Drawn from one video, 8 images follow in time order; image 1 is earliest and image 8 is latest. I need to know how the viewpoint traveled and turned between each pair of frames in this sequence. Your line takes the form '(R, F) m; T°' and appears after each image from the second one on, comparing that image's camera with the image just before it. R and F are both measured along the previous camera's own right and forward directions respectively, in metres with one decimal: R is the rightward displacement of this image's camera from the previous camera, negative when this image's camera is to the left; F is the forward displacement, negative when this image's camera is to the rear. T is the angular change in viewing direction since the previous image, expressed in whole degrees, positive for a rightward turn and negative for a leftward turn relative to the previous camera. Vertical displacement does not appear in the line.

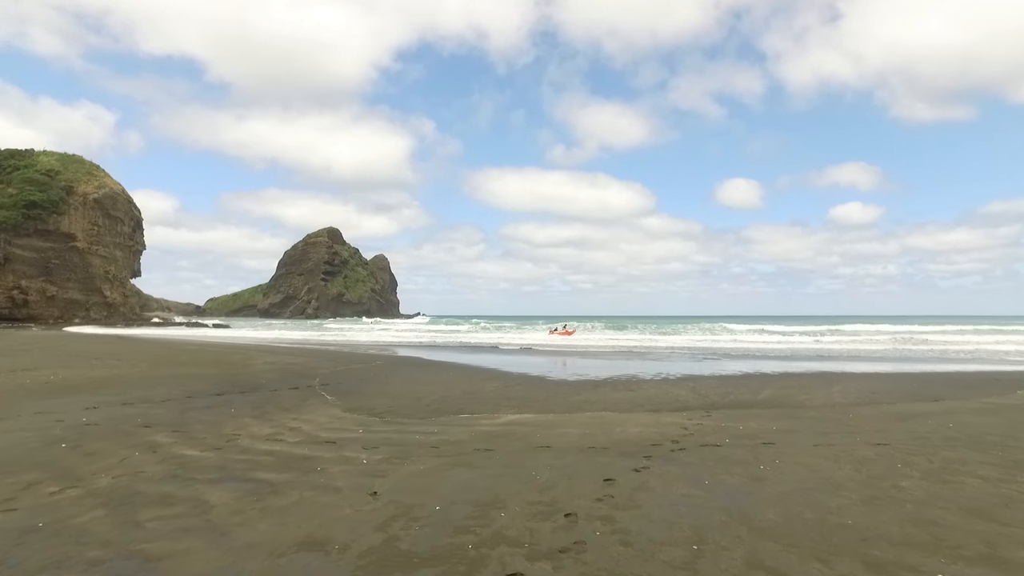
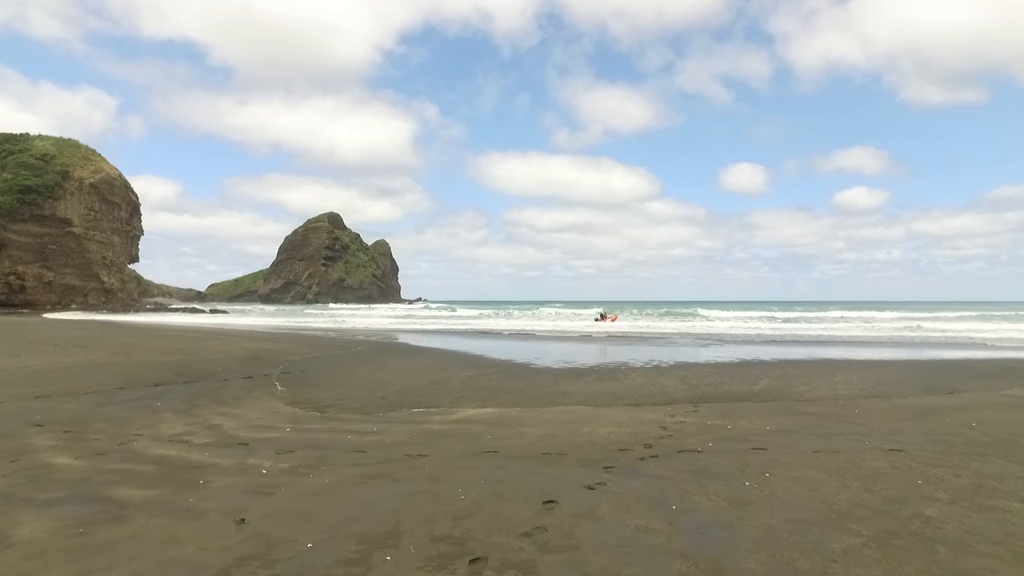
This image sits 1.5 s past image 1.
(+0.6, +1.3) m; 0°
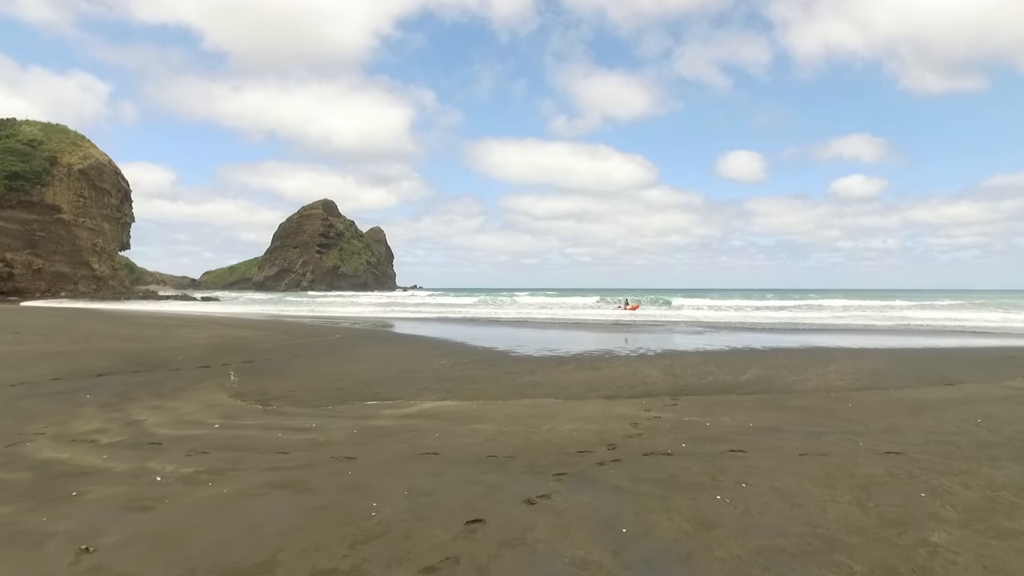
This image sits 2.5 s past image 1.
(+0.5, +0.9) m; 0°
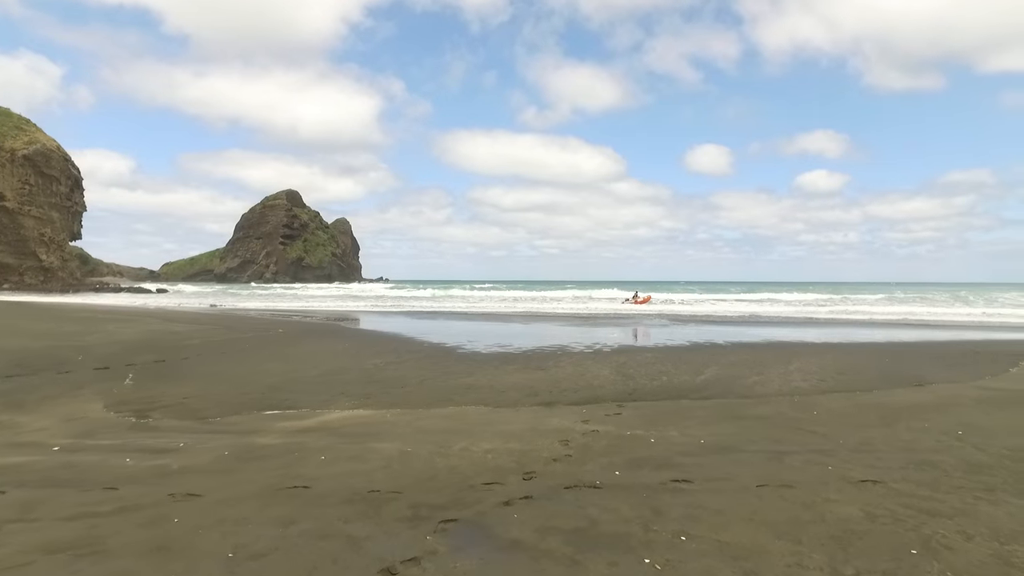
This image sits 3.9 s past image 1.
(+0.6, +1.2) m; +3°
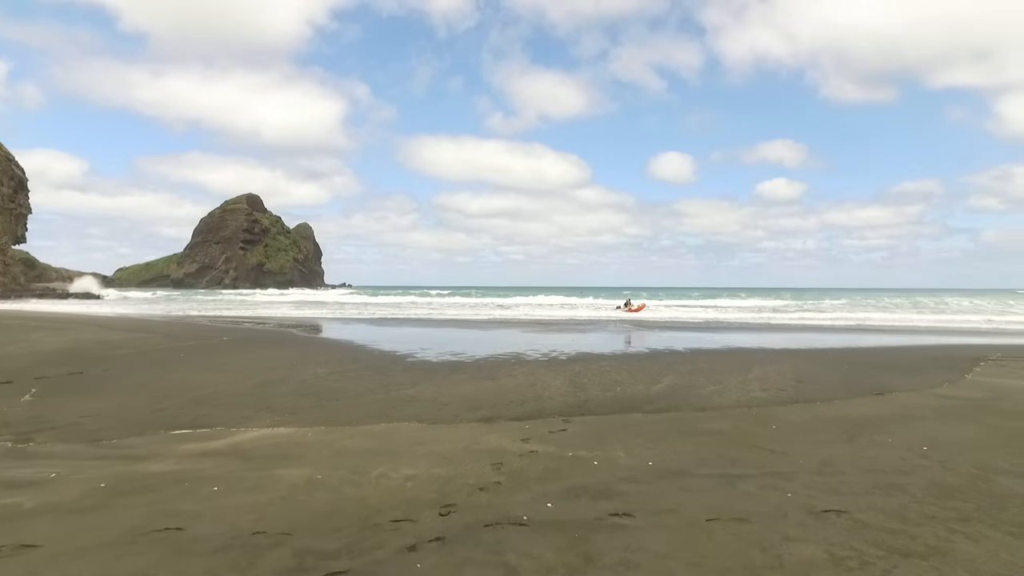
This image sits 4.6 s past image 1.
(+0.3, +0.6) m; +3°
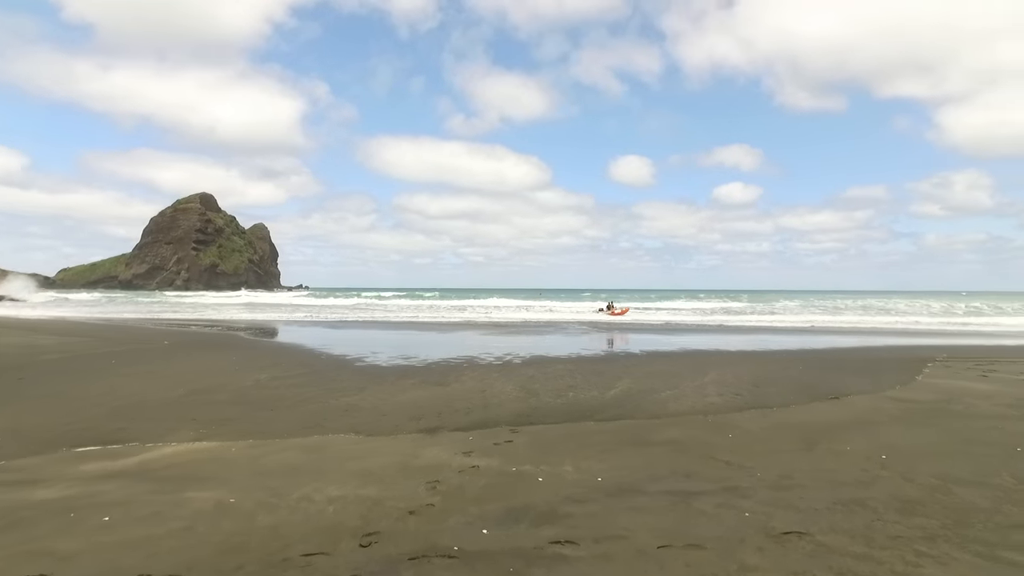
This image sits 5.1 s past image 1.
(+0.2, +0.4) m; +3°
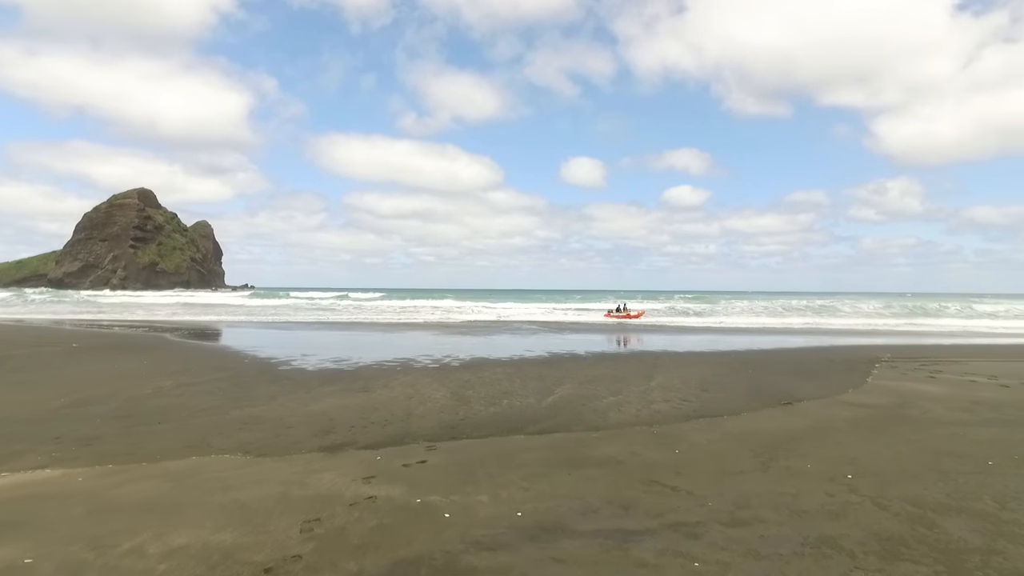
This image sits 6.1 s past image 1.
(+0.3, +0.9) m; +4°
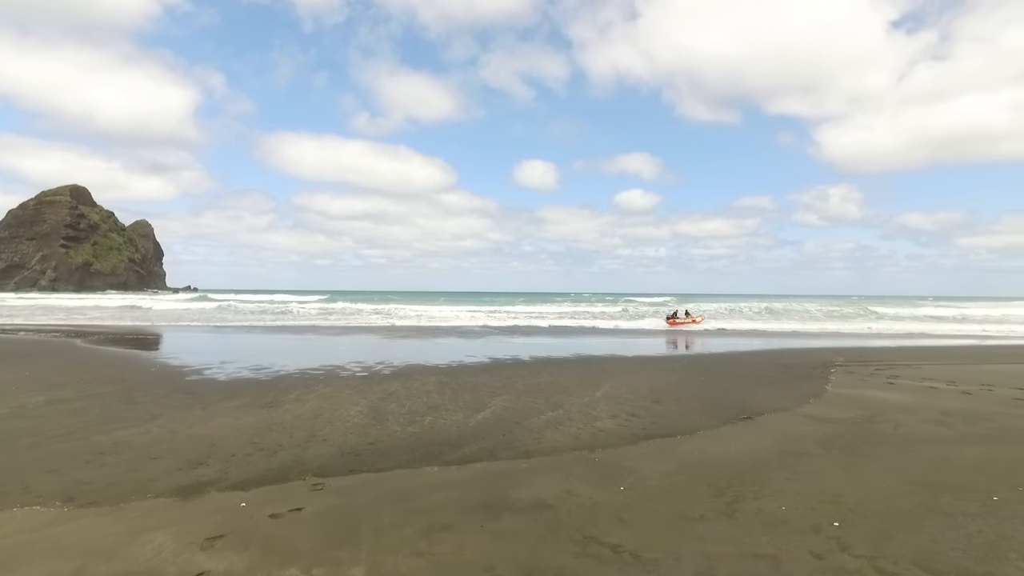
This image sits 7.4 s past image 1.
(+0.3, +1.1) m; +4°
